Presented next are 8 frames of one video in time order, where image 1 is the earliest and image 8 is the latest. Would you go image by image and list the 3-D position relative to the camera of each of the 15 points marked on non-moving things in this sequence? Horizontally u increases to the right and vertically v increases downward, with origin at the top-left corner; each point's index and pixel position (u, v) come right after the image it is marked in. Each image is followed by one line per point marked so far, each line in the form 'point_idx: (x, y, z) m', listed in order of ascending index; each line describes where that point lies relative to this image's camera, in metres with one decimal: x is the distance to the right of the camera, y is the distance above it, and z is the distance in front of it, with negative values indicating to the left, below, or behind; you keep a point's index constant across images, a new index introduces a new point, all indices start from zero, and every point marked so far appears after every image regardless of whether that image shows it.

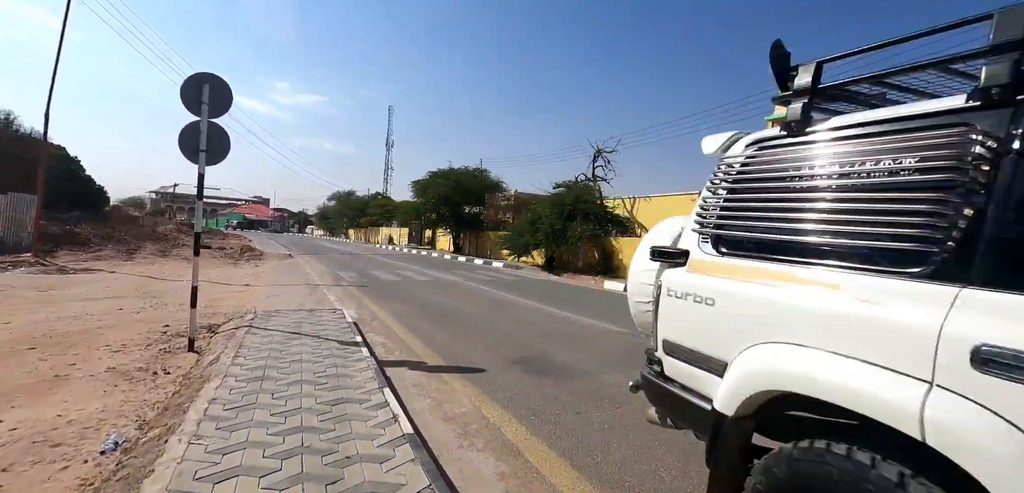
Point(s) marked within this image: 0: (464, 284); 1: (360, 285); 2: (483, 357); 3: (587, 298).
0: (-1.3, -1.1, +13.5) m
1: (-4.1, -1.0, +12.3) m
2: (-0.4, -1.3, +5.6) m
3: (+2.0, -1.5, +11.5) m
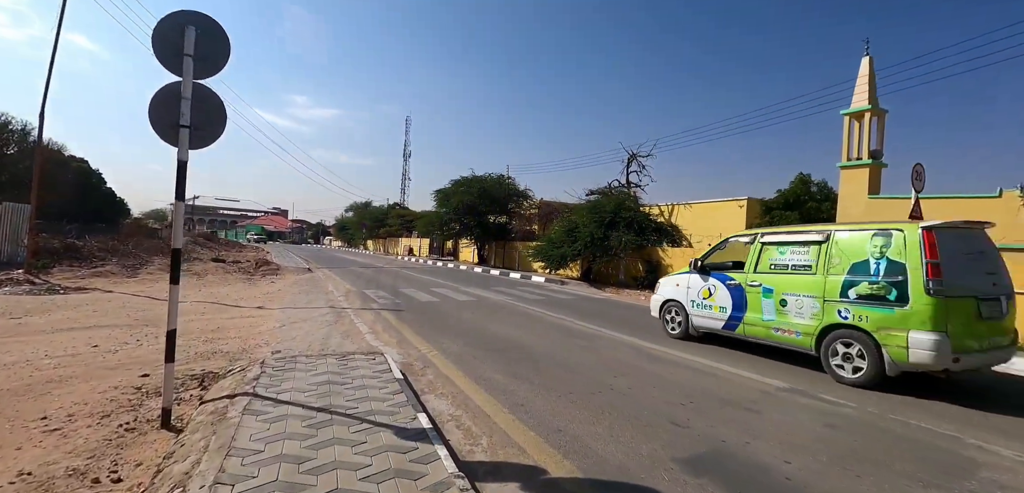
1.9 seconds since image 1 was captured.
0: (+0.1, -1.5, +11.3) m
1: (-2.6, -1.4, +10.2) m
2: (+0.9, -1.5, +3.4) m
3: (+3.4, -1.7, +9.2) m
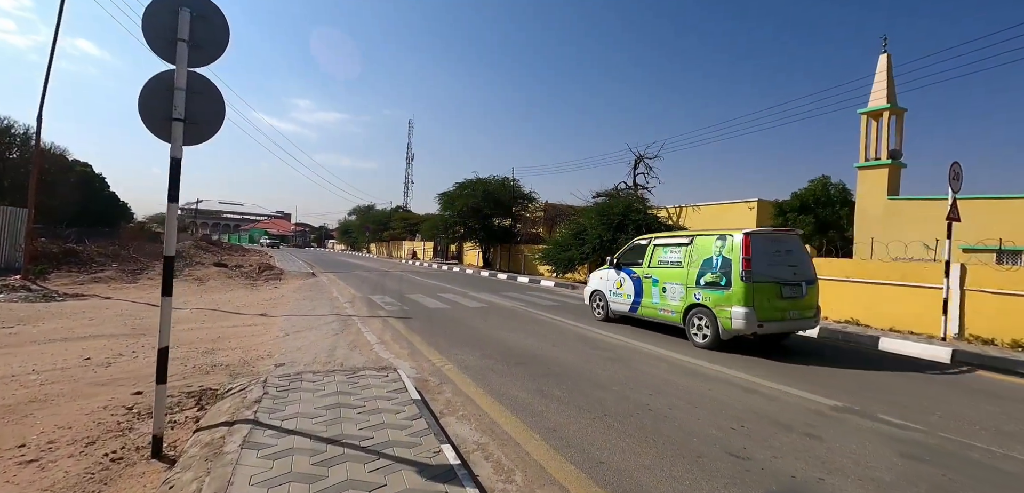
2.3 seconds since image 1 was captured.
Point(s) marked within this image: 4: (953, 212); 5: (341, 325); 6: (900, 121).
0: (+0.4, -1.6, +10.8) m
1: (-2.4, -1.5, +9.7) m
2: (+1.1, -1.6, +3.0) m
3: (+3.7, -1.8, +8.8) m
4: (+8.5, +0.7, +8.7) m
5: (-3.3, -1.5, +8.7) m
6: (+14.8, +4.8, +17.3) m
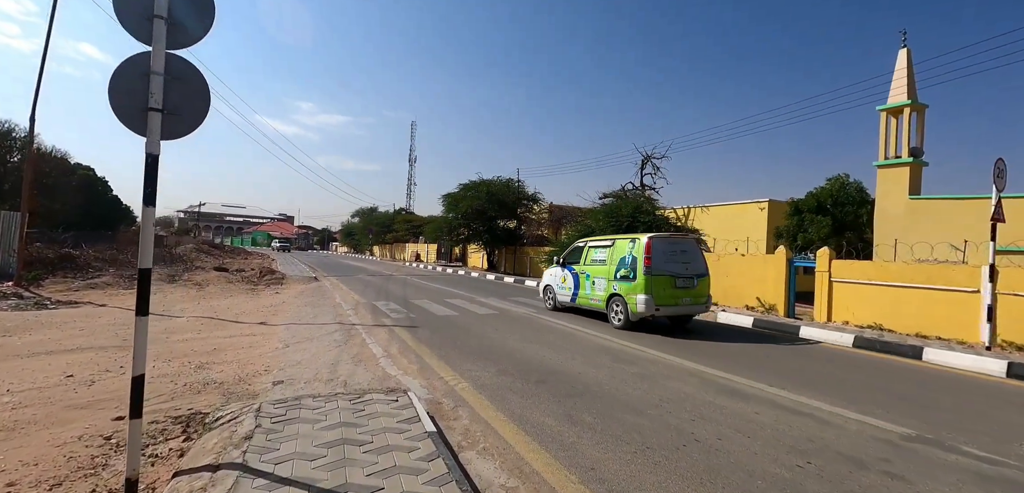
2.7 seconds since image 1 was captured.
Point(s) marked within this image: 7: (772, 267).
0: (+0.7, -1.7, +10.3) m
1: (-2.1, -1.6, +9.2) m
2: (+1.3, -1.6, +2.4) m
3: (+4.0, -1.9, +8.2) m
4: (+8.7, +0.6, +8.1) m
5: (-3.0, -1.6, +8.2) m
6: (+15.0, +4.7, +16.7) m
7: (+10.1, -0.8, +17.8) m
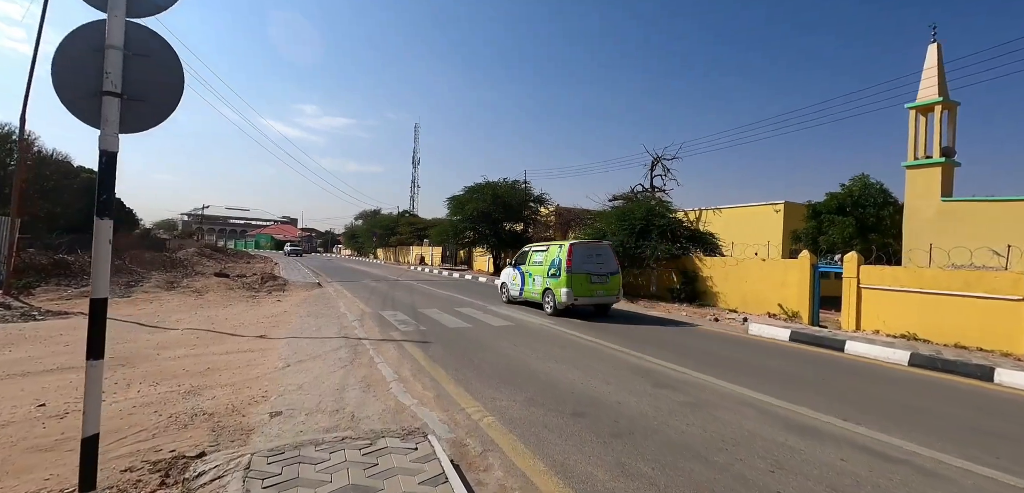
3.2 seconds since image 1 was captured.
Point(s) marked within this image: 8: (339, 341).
0: (+1.1, -1.8, +9.6) m
1: (-1.7, -1.7, +8.5) m
2: (+1.6, -1.7, +1.7) m
3: (+4.3, -2.0, +7.5) m
4: (+9.1, +0.5, +7.4) m
5: (-2.7, -1.8, +7.5) m
6: (+15.4, +4.6, +15.9) m
7: (+10.5, -1.0, +17.0) m
8: (-3.2, -1.8, +8.4) m
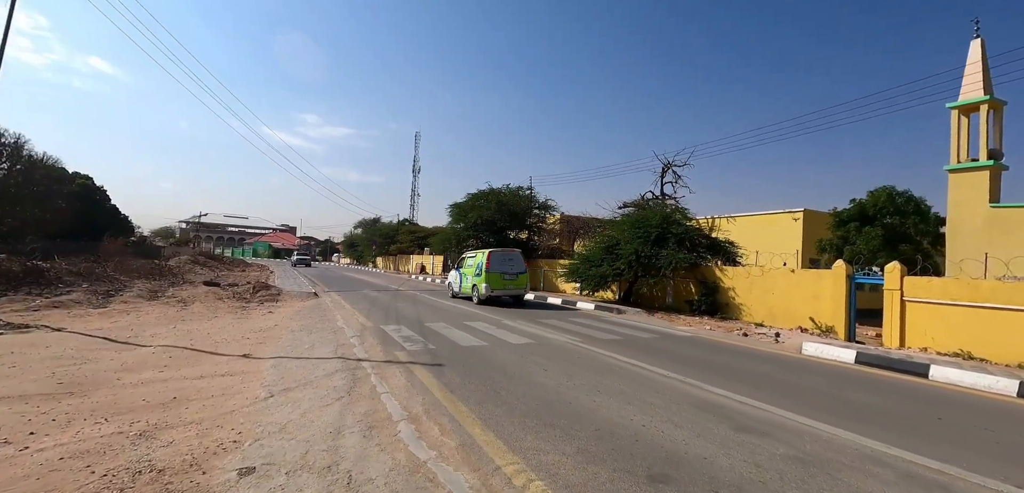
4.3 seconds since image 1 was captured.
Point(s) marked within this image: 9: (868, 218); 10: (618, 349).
0: (+1.5, -1.9, +8.3) m
1: (-1.3, -1.8, +7.2) m
2: (+2.1, -1.7, +0.5) m
3: (+4.7, -2.1, +6.2) m
4: (+9.5, +0.4, +6.2) m
5: (-2.3, -1.8, +6.2) m
6: (+15.9, +4.2, +14.8) m
7: (+10.9, -1.3, +15.8) m
8: (-2.8, -1.8, +7.1) m
9: (+15.6, +1.2, +20.2) m
10: (+2.1, -2.0, +9.1) m
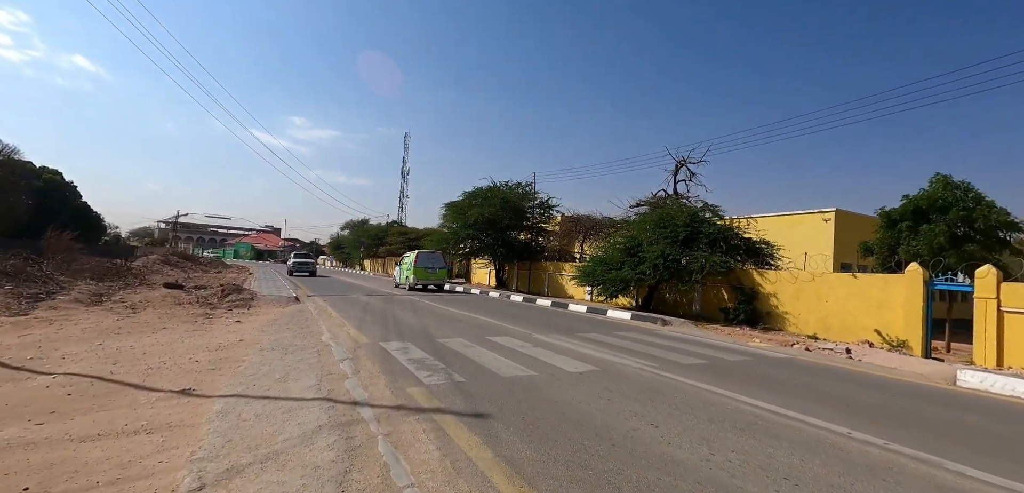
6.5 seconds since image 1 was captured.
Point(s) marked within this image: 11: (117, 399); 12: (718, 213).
0: (+2.3, -1.8, +5.9) m
1: (-0.5, -1.6, +4.7) m
2: (+3.1, -1.5, -2.0) m
3: (+5.6, -2.0, +3.8) m
4: (+10.4, +0.5, +4.0) m
5: (-1.4, -1.6, +3.7) m
6: (+16.5, +4.2, +12.8) m
7: (+11.5, -1.3, +13.6) m
8: (-1.9, -1.7, +4.5) m
9: (+16.1, +1.1, +18.1) m
10: (+2.9, -1.9, +6.7) m
11: (-4.6, -1.8, +5.4) m
12: (+8.9, +1.4, +19.7) m
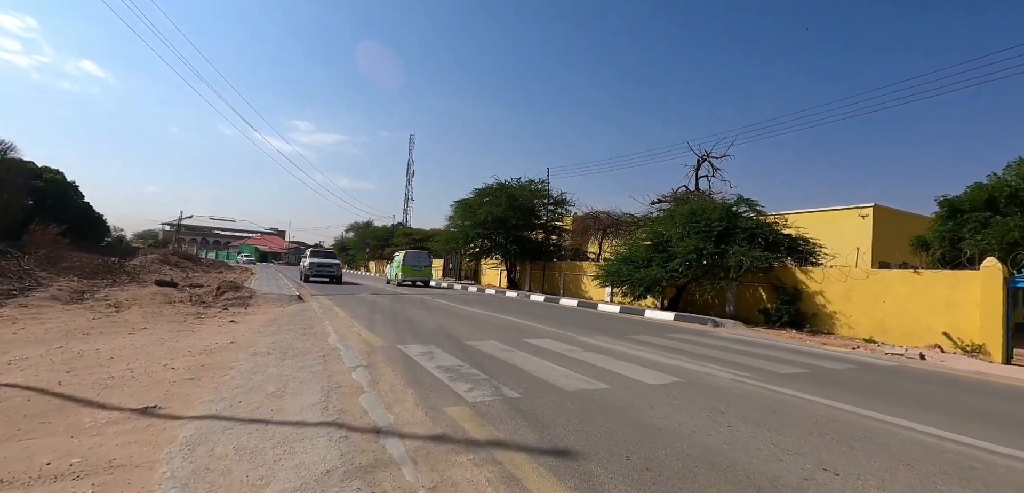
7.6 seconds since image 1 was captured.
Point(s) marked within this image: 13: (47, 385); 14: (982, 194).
0: (+2.9, -1.5, +4.4) m
1: (+0.2, -1.4, +3.3) m
2: (+3.7, -1.2, -3.4) m
3: (+6.2, -1.7, +2.4) m
4: (+11.0, +0.7, +2.5) m
5: (-0.8, -1.4, +2.3) m
6: (+17.2, +4.4, +11.3) m
7: (+12.3, -1.1, +12.1) m
8: (-1.3, -1.4, +3.2) m
9: (+16.9, +1.3, +16.6) m
10: (+3.5, -1.7, +5.3) m
11: (-4.0, -1.5, +4.0) m
12: (+9.7, +1.6, +18.2) m
13: (-5.0, -1.5, +4.9) m
14: (+16.8, +1.8, +16.5) m
